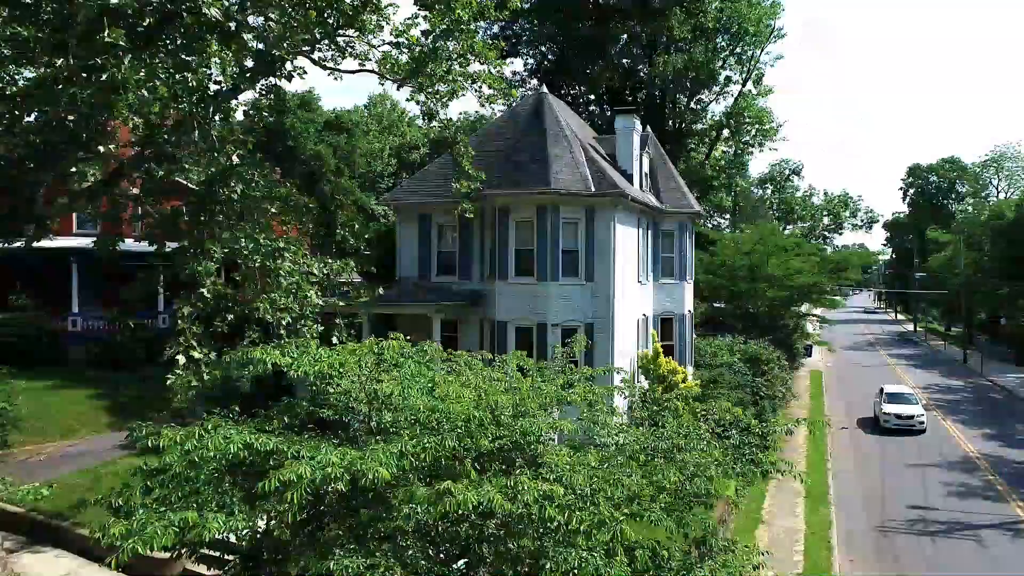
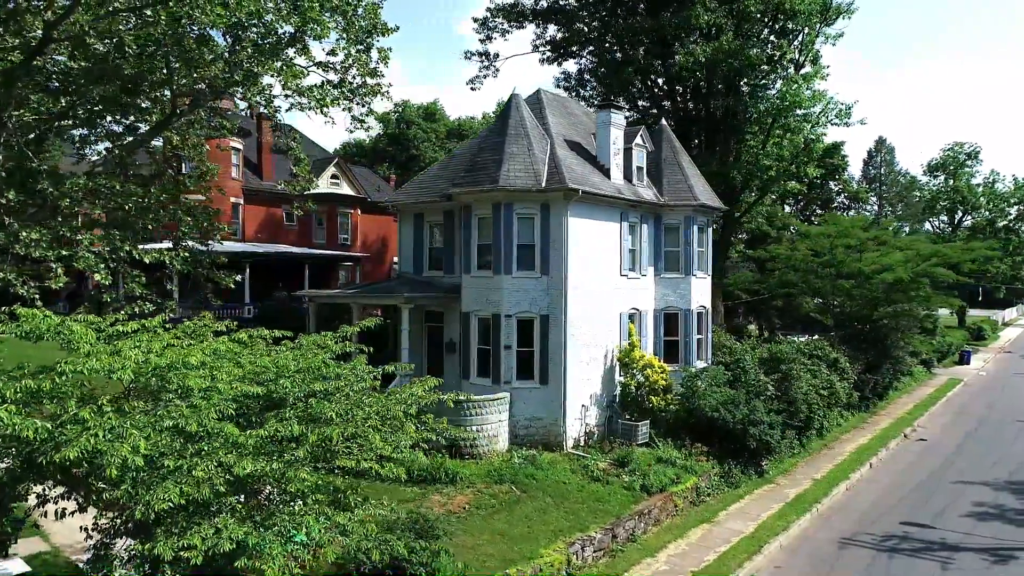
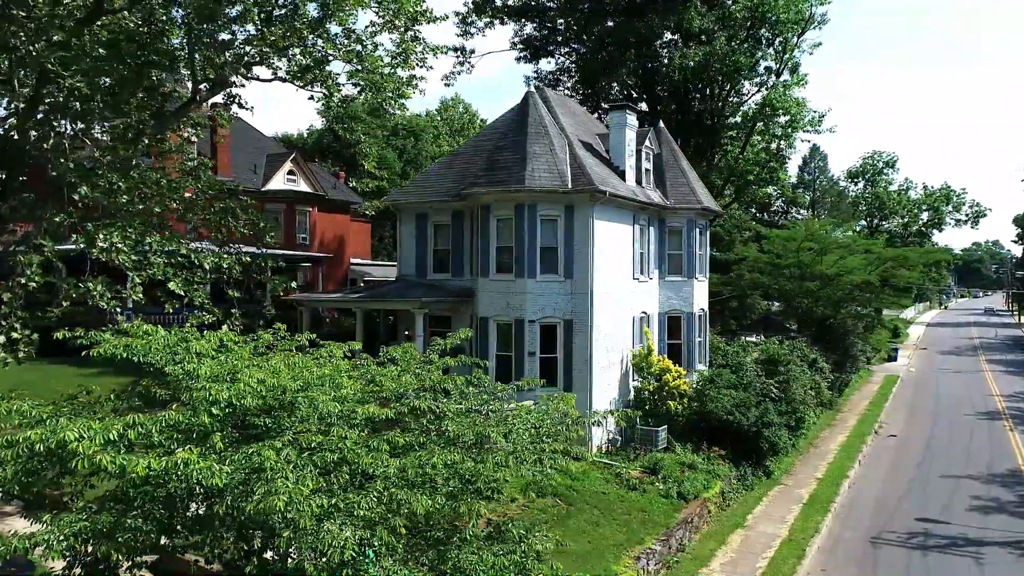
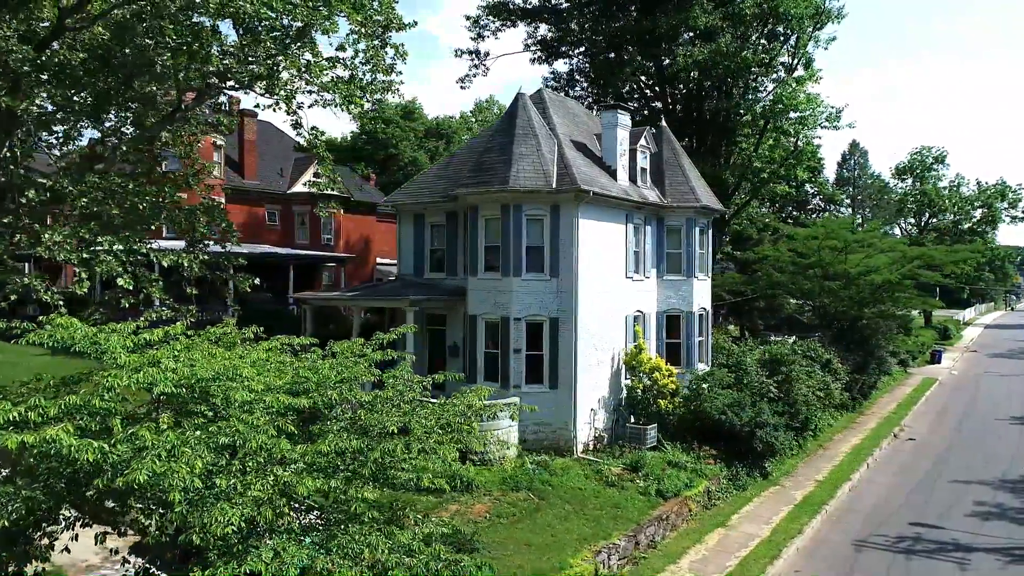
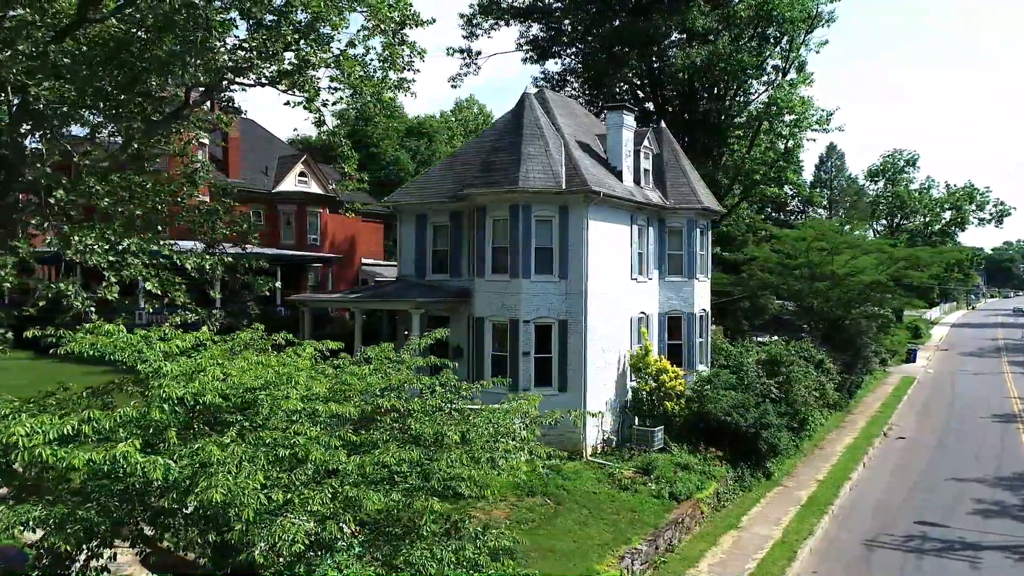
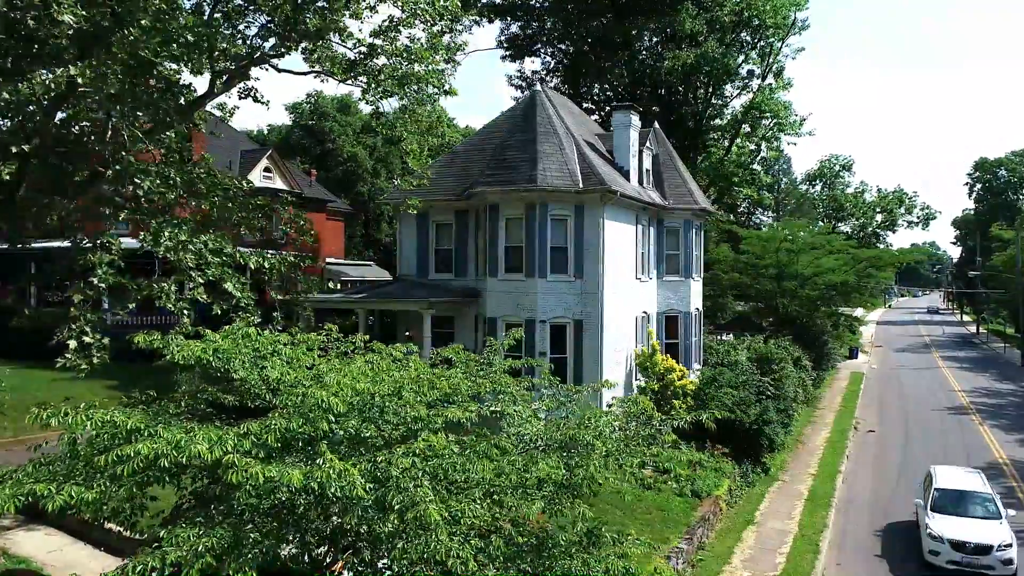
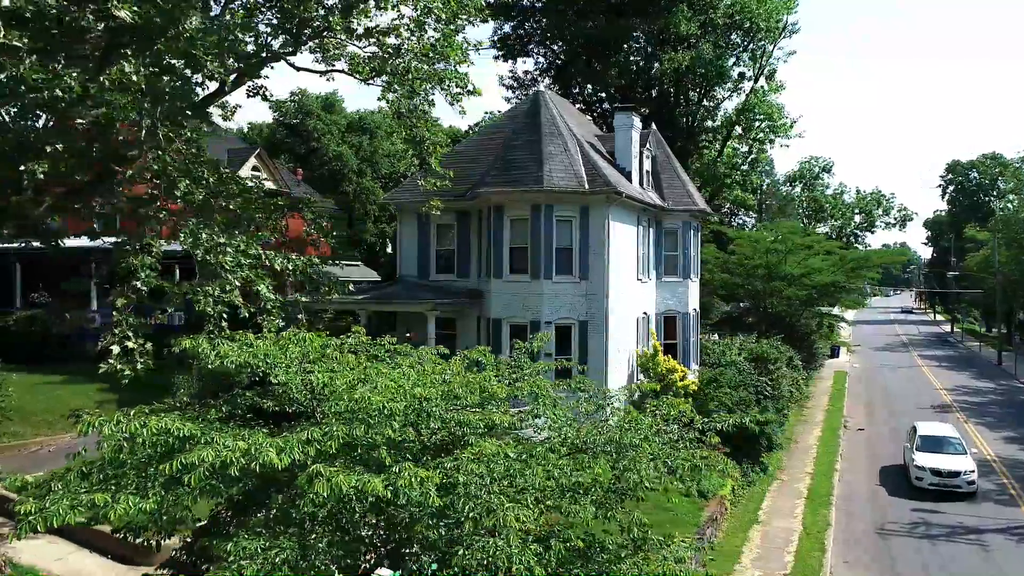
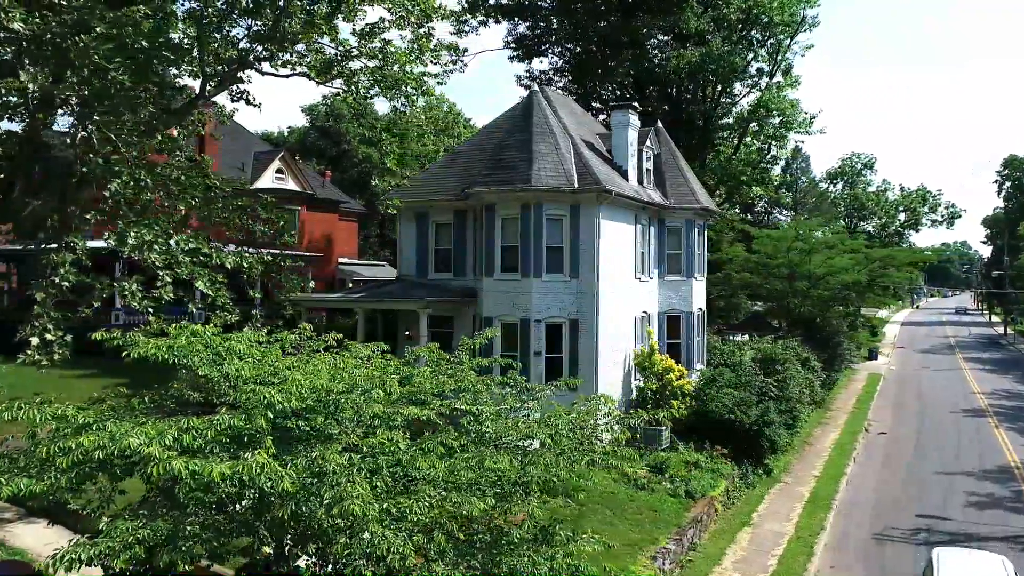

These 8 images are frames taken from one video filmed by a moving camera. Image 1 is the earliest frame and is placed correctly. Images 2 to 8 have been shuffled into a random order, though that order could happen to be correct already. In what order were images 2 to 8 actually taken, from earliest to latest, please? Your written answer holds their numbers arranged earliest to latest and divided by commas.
7, 6, 8, 3, 5, 4, 2
